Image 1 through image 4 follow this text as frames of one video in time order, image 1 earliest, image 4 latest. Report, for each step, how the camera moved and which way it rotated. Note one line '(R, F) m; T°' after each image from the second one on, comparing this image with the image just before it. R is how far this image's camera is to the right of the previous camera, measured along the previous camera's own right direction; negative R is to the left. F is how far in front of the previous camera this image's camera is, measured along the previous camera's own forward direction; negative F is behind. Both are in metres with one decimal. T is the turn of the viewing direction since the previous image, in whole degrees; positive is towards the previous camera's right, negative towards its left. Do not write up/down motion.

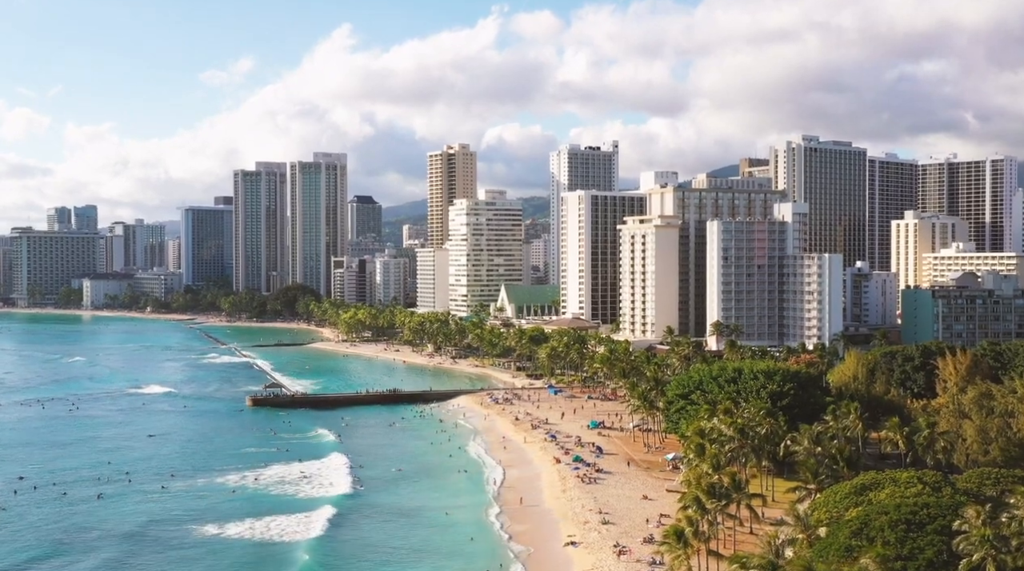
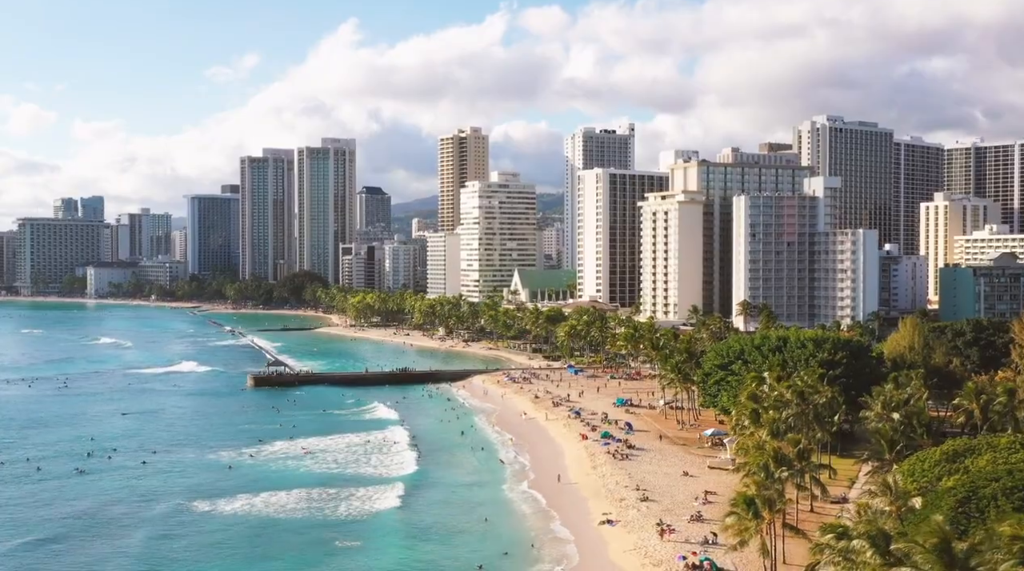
(-1.5, +9.5) m; 0°
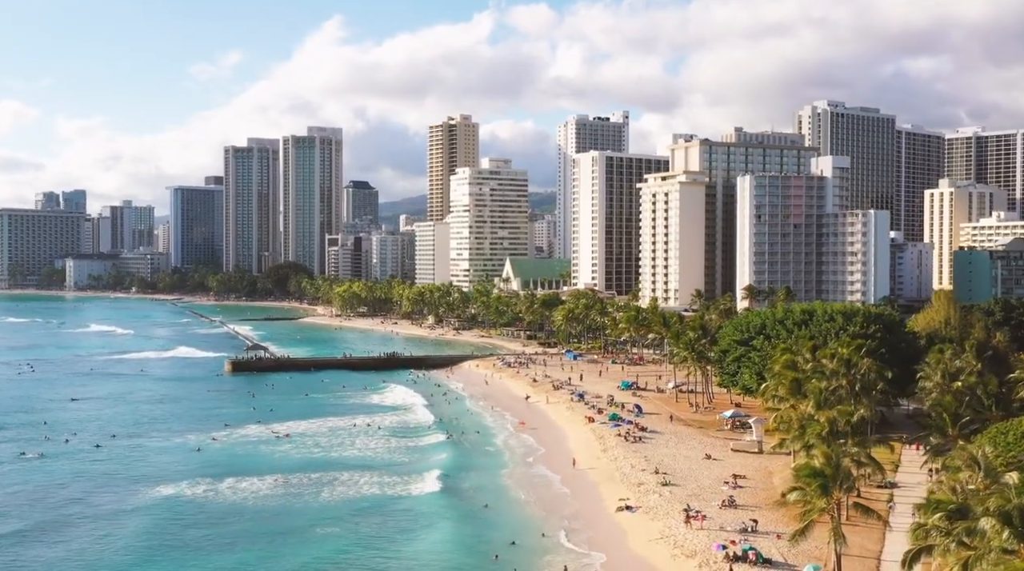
(-1.1, +9.0) m; +1°
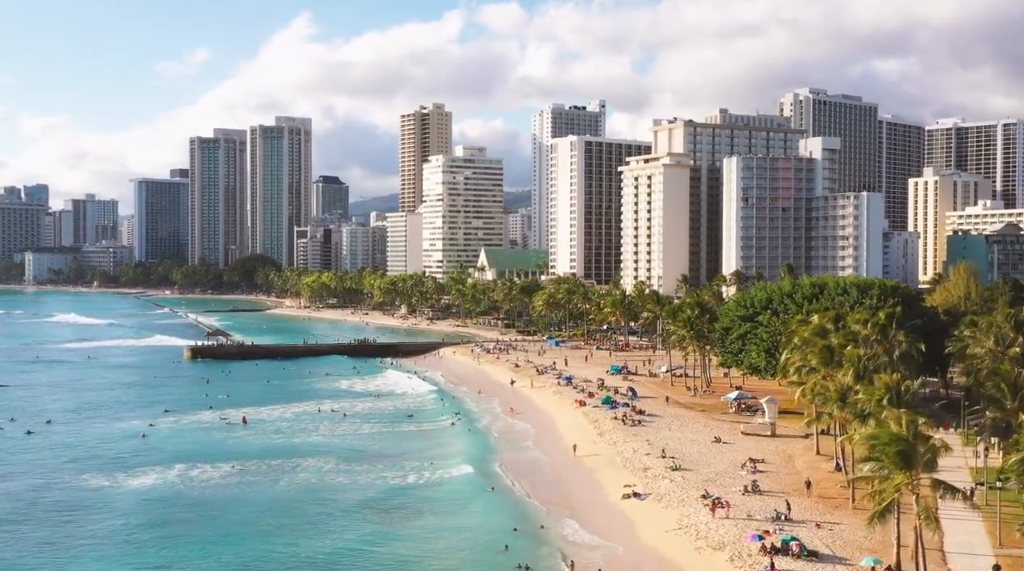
(-1.1, +8.2) m; +2°
